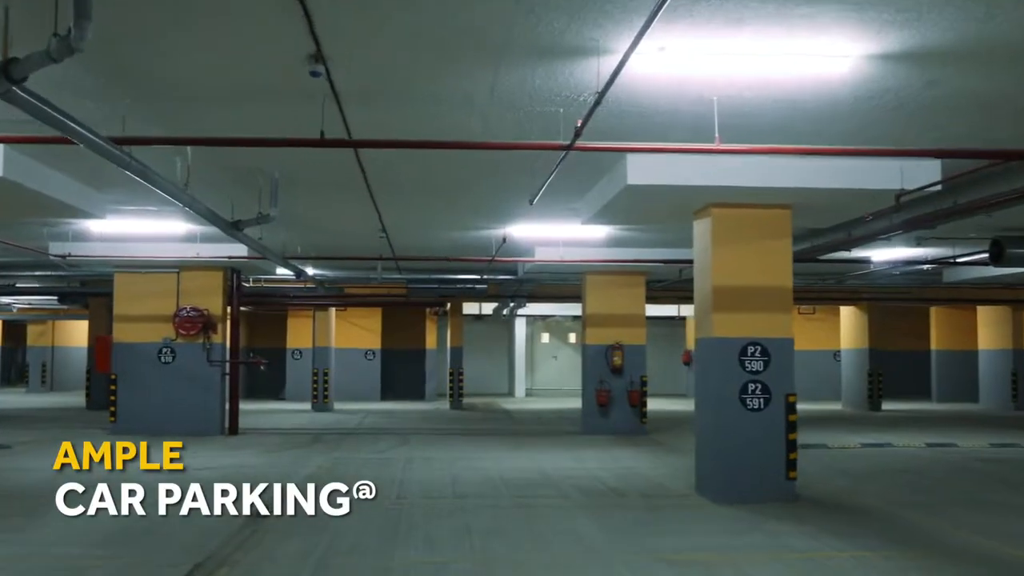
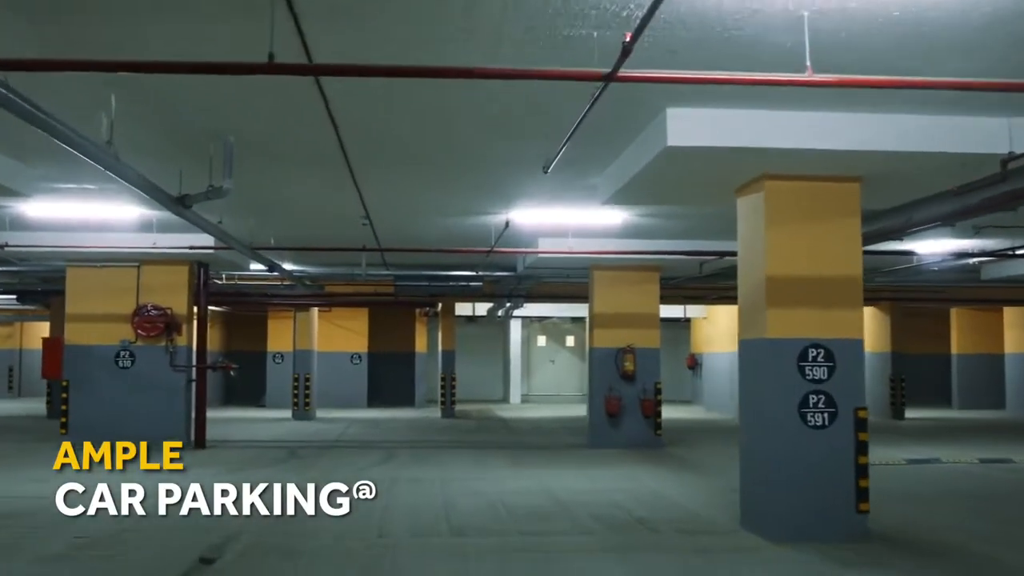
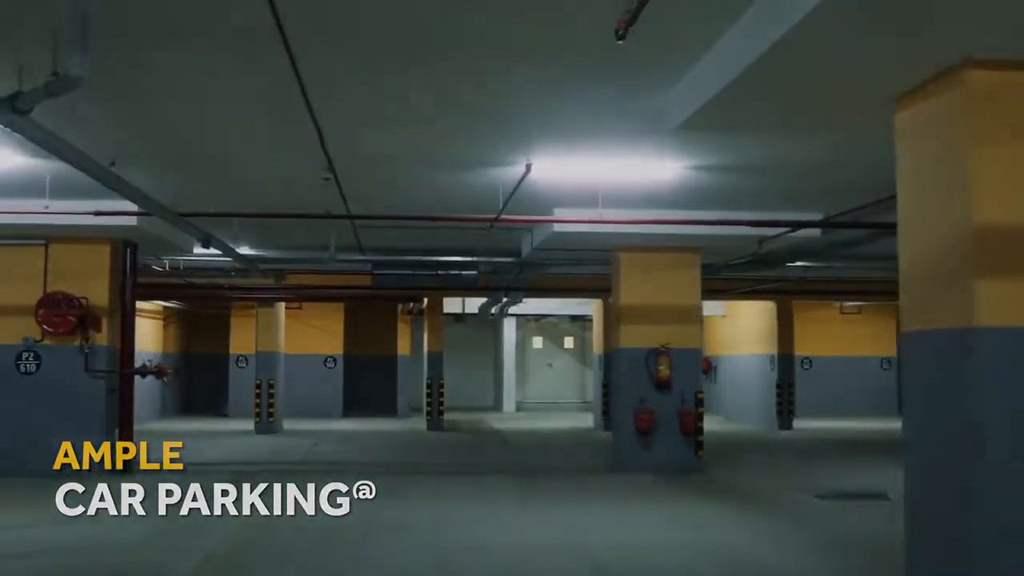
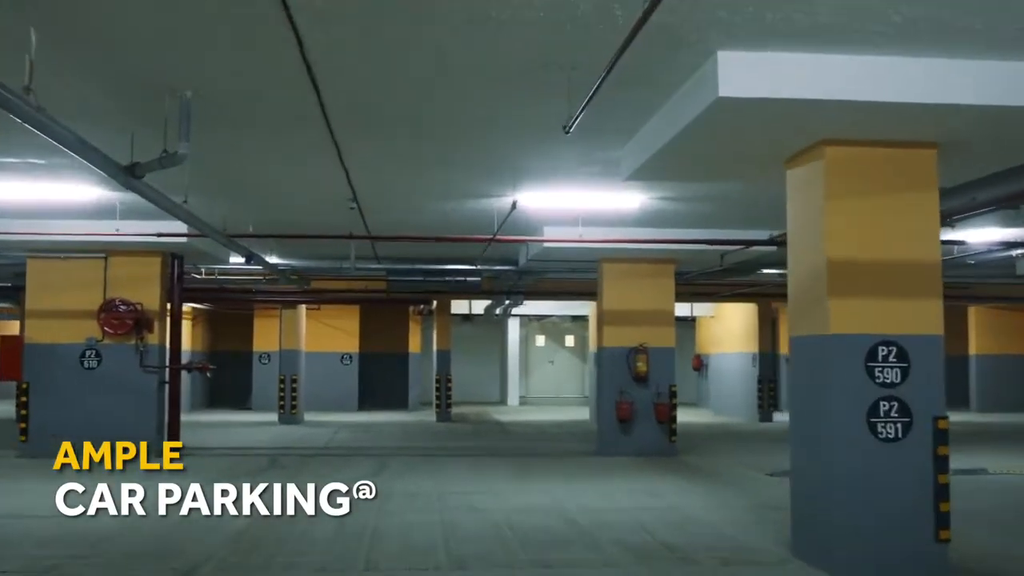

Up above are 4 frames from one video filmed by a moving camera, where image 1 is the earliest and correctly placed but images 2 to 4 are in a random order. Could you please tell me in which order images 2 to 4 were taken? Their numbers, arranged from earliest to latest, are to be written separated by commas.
2, 4, 3
